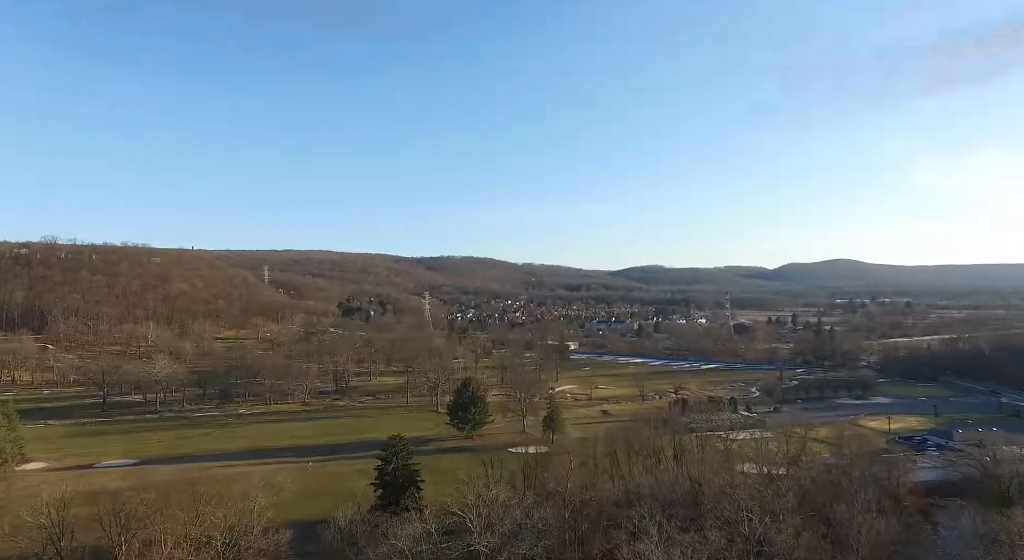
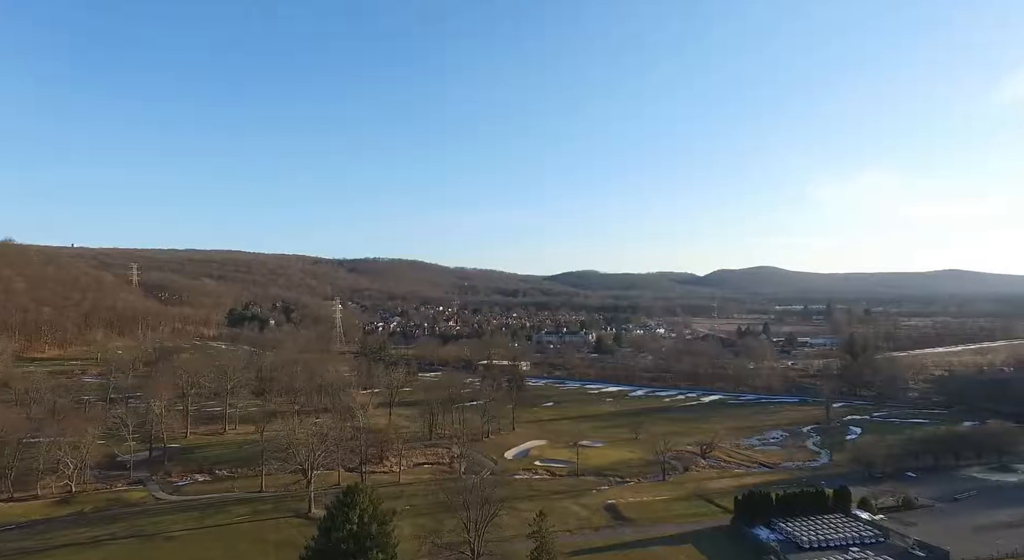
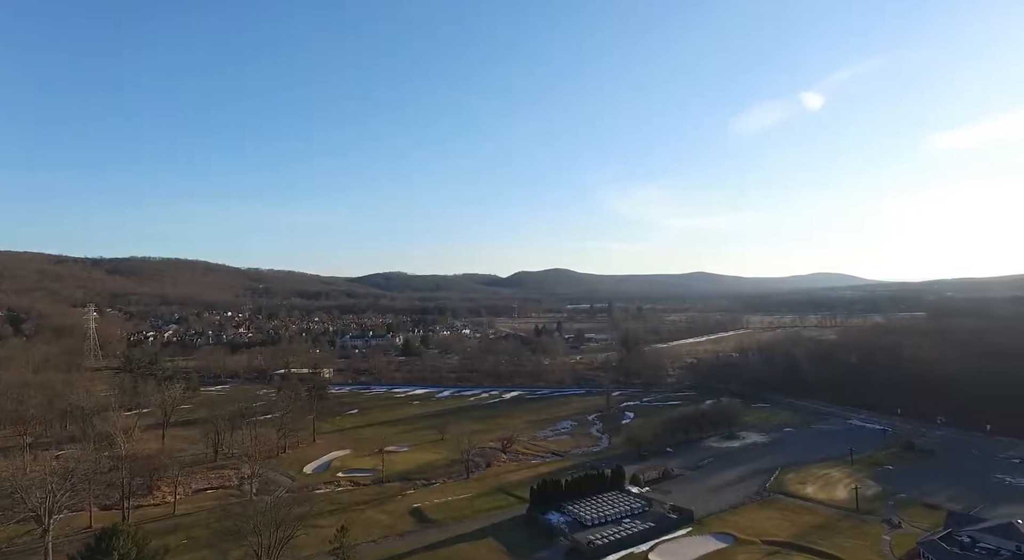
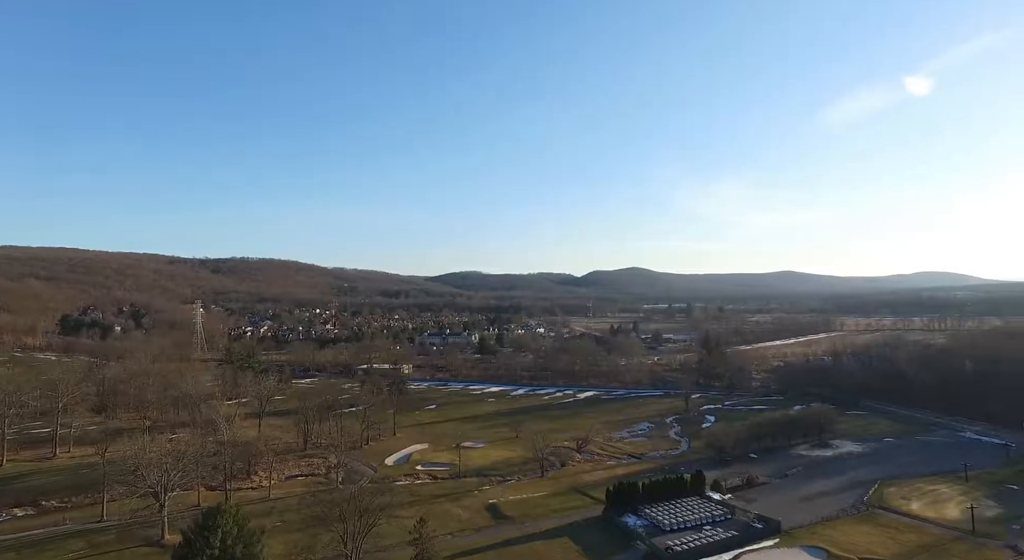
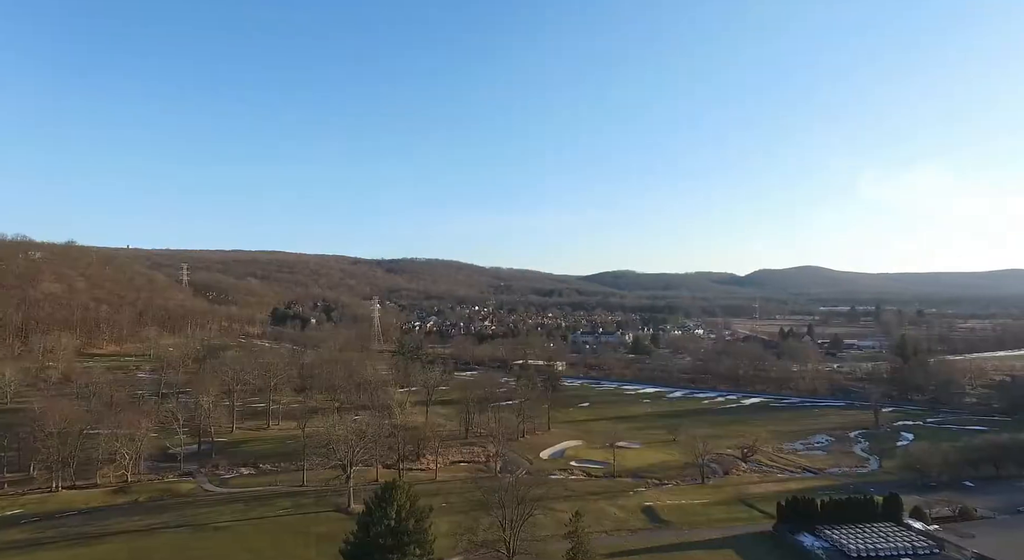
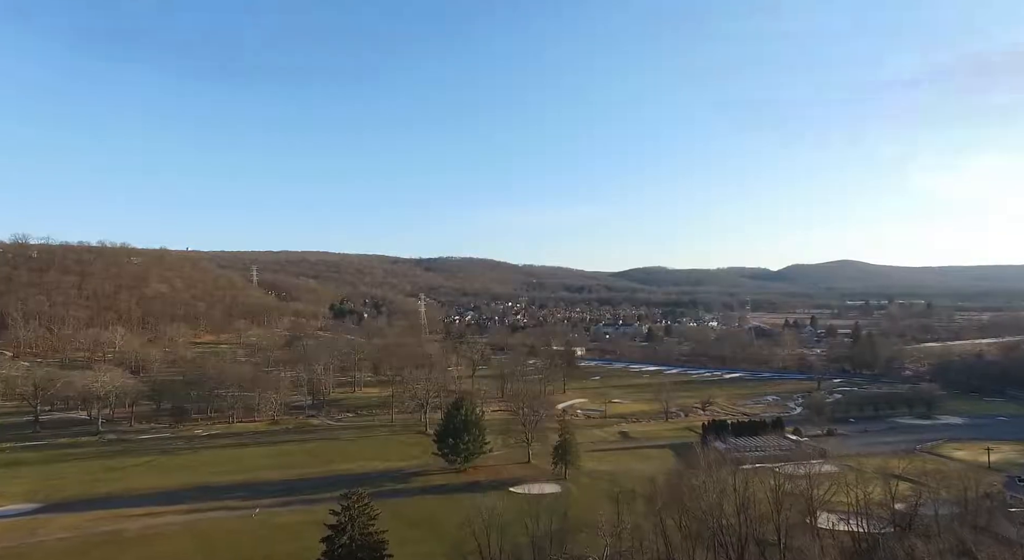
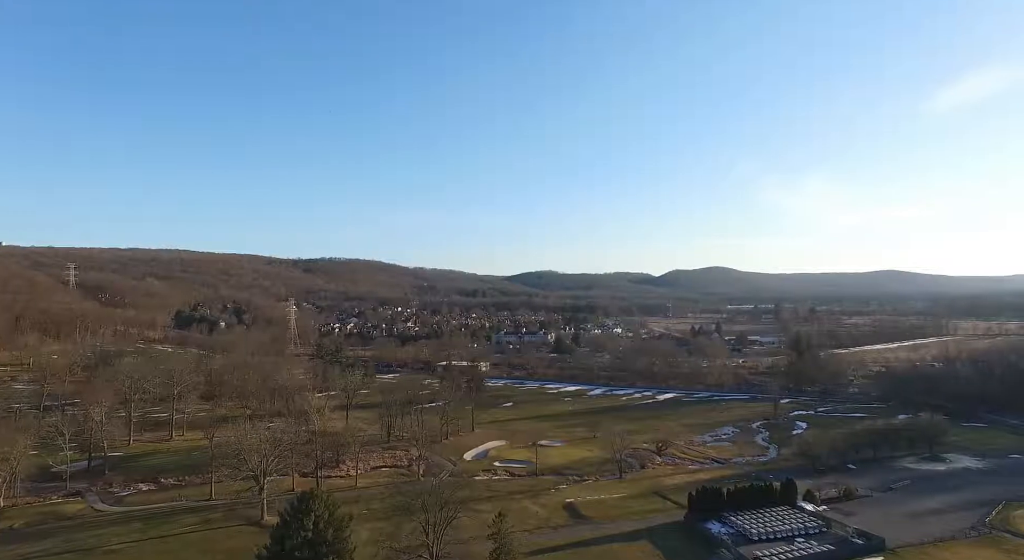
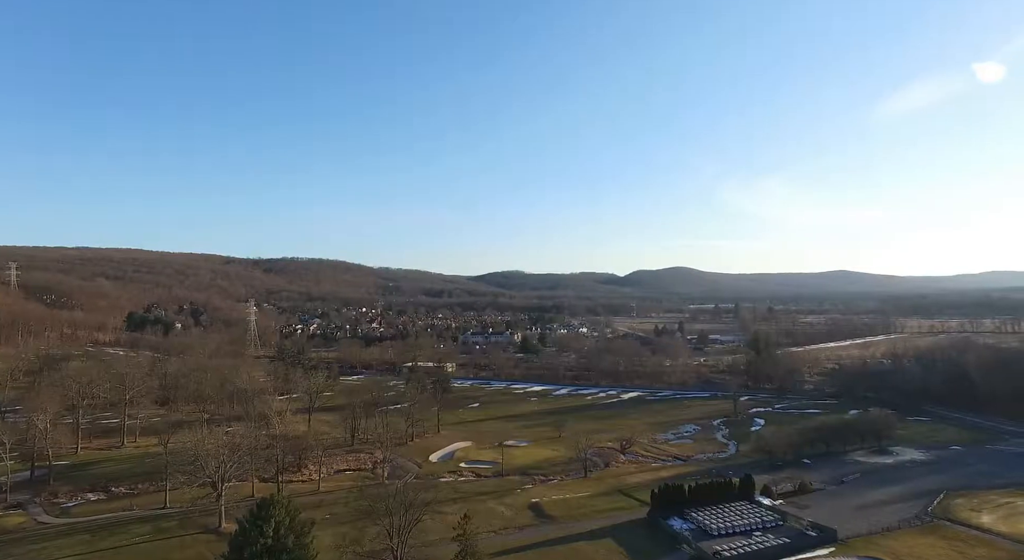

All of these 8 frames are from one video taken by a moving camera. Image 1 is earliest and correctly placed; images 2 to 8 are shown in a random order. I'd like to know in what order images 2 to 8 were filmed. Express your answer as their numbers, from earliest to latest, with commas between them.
6, 5, 2, 7, 8, 4, 3
